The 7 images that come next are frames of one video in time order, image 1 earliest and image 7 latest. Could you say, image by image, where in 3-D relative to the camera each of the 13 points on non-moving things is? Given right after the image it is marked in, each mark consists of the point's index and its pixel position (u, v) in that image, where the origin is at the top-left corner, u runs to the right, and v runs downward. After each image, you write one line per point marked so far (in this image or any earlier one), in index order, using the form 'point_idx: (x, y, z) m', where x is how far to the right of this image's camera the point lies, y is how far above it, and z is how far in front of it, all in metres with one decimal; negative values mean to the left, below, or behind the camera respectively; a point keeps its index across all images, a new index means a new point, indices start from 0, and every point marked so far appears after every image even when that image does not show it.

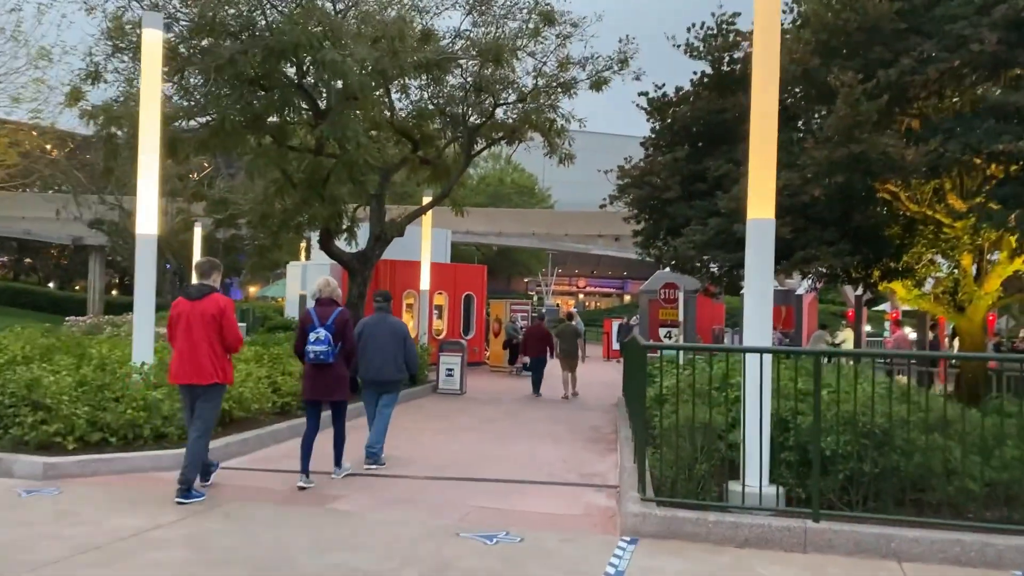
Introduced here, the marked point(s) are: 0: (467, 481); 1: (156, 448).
0: (-0.4, -1.9, +8.4) m
1: (-3.7, -1.7, +9.1) m
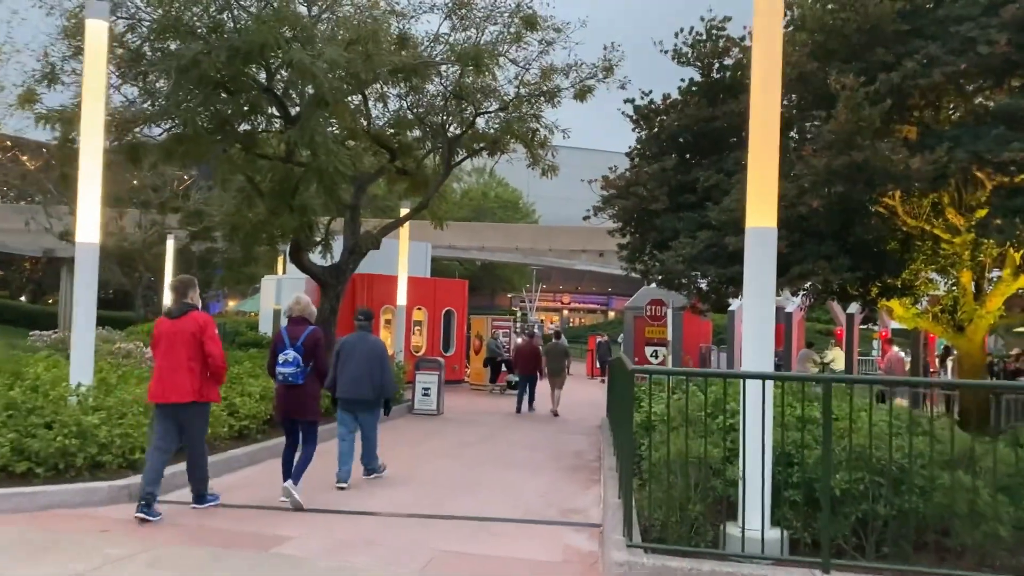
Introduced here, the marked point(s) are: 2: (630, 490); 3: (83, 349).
0: (-0.7, -2.0, +7.6) m
1: (-3.9, -1.8, +8.2) m
2: (+0.9, -1.5, +6.4) m
3: (-4.5, -0.7, +9.2) m
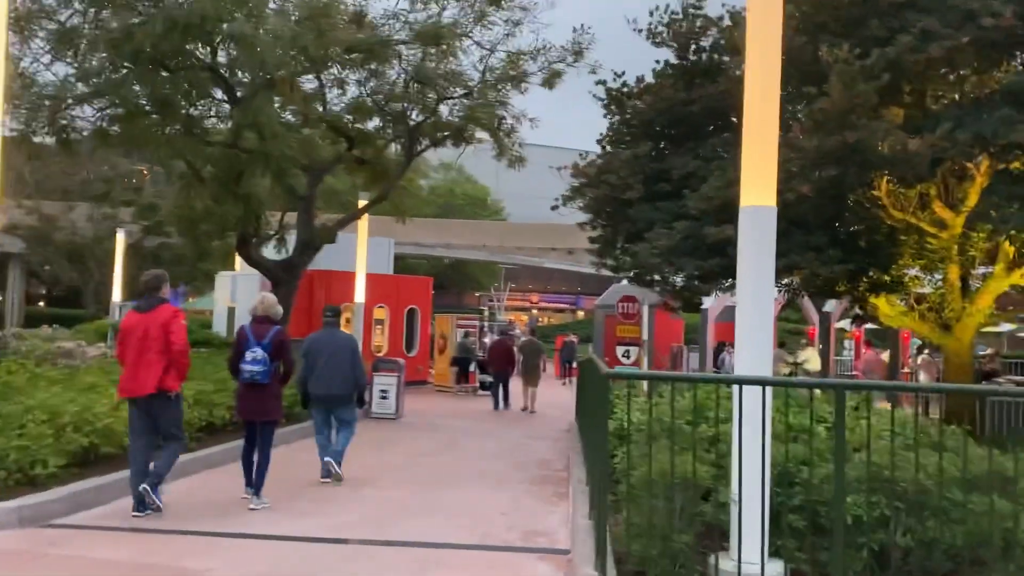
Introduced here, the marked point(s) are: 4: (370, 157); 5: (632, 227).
0: (-1.0, -1.9, +6.6) m
1: (-4.3, -1.7, +7.0) m
2: (+0.6, -1.4, +5.4) m
3: (-4.9, -0.6, +8.1) m
4: (-3.2, +2.9, +19.6) m
5: (+2.0, +1.0, +14.4) m
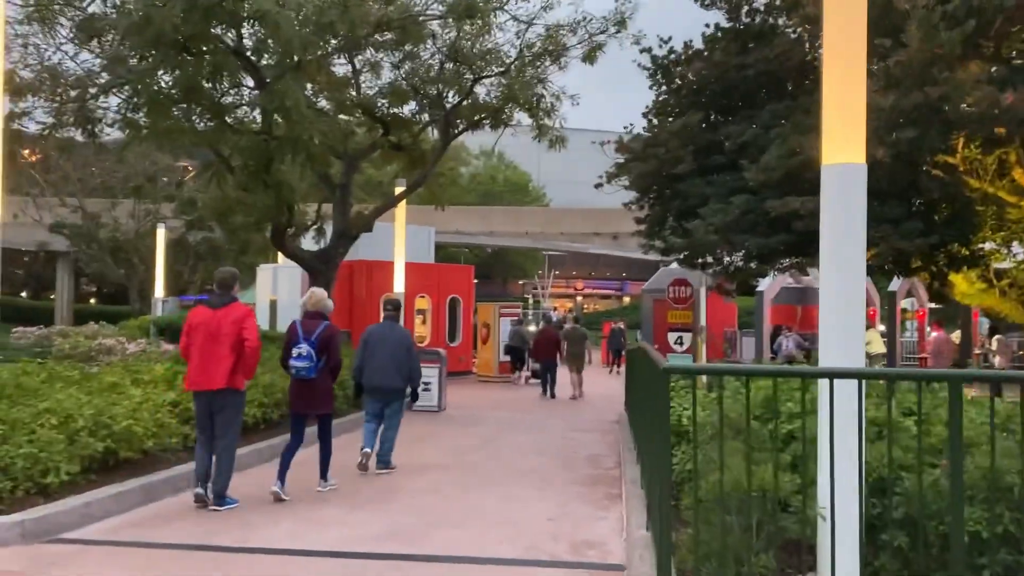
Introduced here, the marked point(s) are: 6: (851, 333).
0: (-0.7, -1.8, +5.9) m
1: (-4.0, -1.7, +6.5) m
2: (+0.8, -1.3, +4.6) m
3: (-4.5, -0.5, +7.5) m
4: (-2.3, +3.2, +19.0) m
5: (+2.6, +1.3, +13.5) m
6: (+1.8, -0.2, +4.6) m
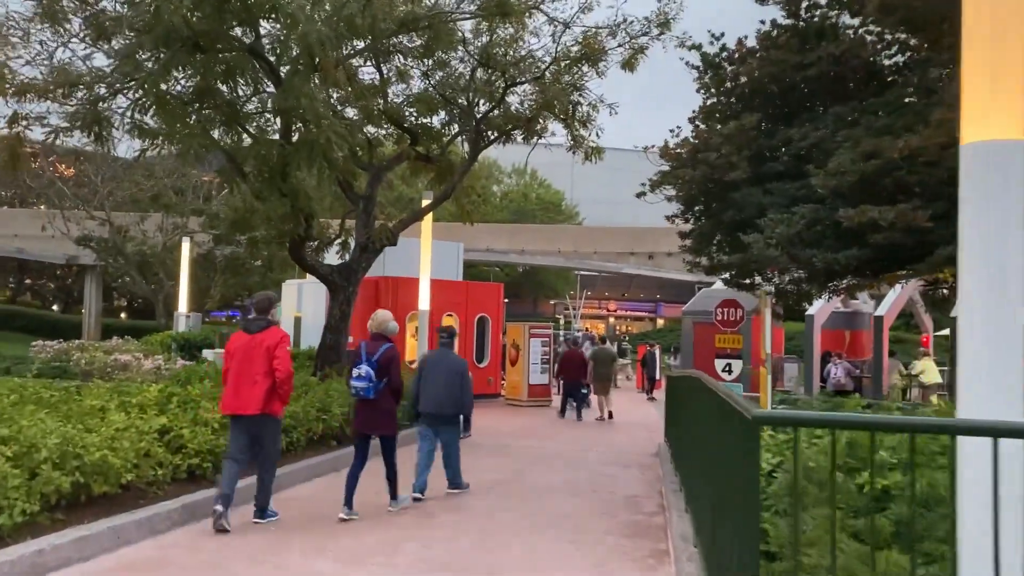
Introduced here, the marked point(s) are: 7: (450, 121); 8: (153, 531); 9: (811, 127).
0: (-0.5, -1.9, +4.8) m
1: (-3.8, -1.7, +5.5) m
2: (+0.9, -1.4, +3.4) m
3: (-4.3, -0.6, +6.6) m
4: (-1.6, +2.8, +18.0) m
5: (+3.1, +1.0, +12.4) m
6: (+1.9, -0.3, +3.4) m
7: (-1.3, +3.4, +17.6) m
8: (-3.0, -2.0, +7.3) m
9: (+3.9, +2.1, +11.3) m
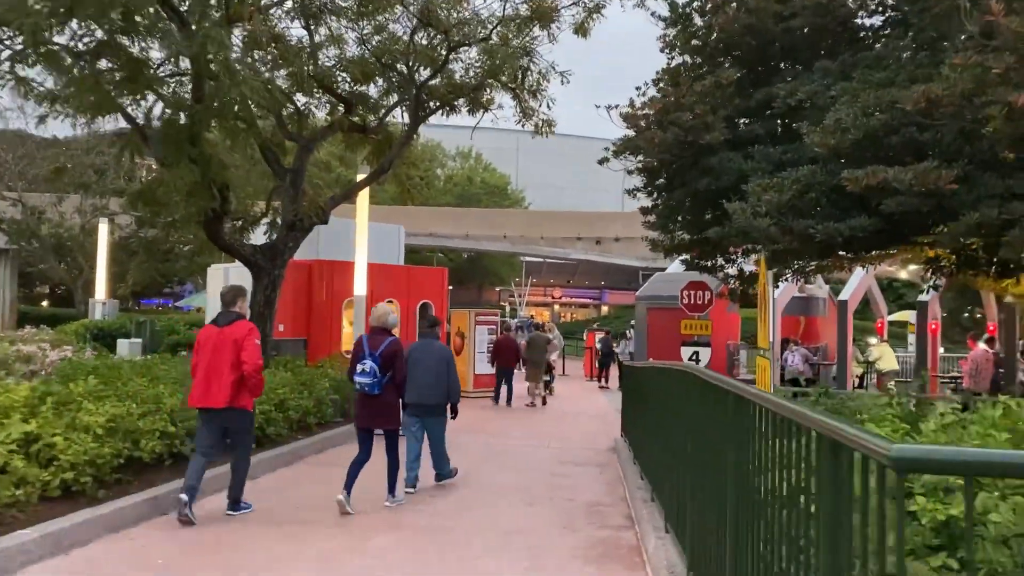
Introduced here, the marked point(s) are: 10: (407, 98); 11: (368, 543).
0: (-0.7, -1.8, +3.4) m
1: (-4.0, -1.6, +3.9) m
2: (+0.8, -1.2, +2.2) m
3: (-4.6, -0.4, +5.0) m
4: (-2.7, +3.1, +16.5) m
5: (+2.4, +1.2, +11.2) m
6: (+1.8, -0.2, +2.2) m
7: (-2.3, +3.7, +16.1) m
8: (-3.4, -1.8, +5.7) m
9: (+3.2, +2.3, +10.2) m
10: (-1.9, +3.5, +15.9) m
11: (-1.2, -2.0, +7.0) m
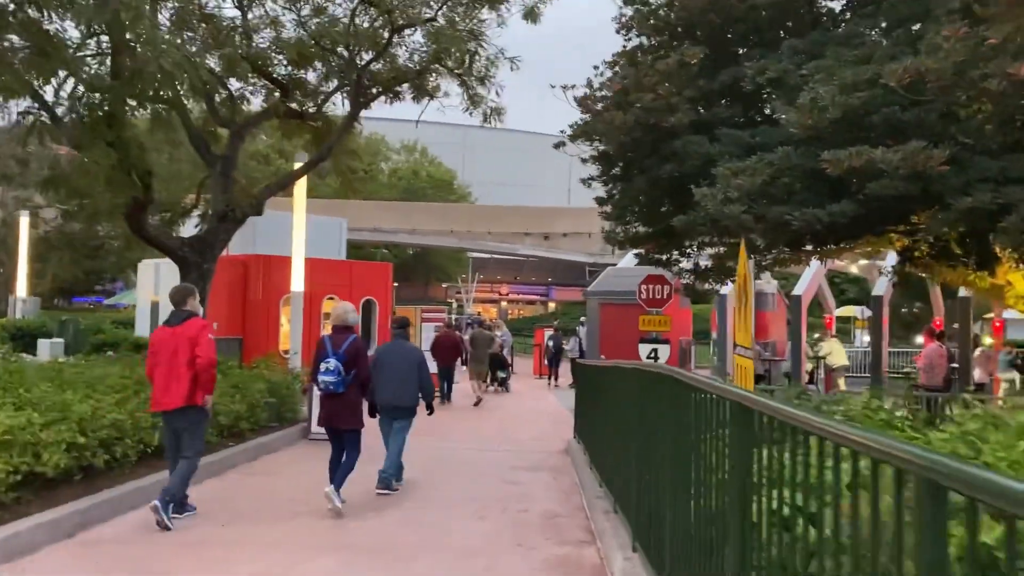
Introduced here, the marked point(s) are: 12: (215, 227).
0: (-0.9, -1.7, +2.7) m
1: (-4.2, -1.5, +3.0) m
2: (+0.7, -1.2, +1.5) m
3: (-4.9, -0.4, +4.0) m
4: (-3.6, +3.2, +15.6) m
5: (+1.8, +1.3, +10.6) m
6: (+1.7, -0.2, +1.6) m
7: (-3.3, +3.8, +15.2) m
8: (-3.6, -1.8, +4.8) m
9: (+2.6, +2.4, +9.7) m
10: (-2.8, +3.6, +15.1) m
11: (-1.5, -2.0, +6.2) m
12: (-4.7, +1.0, +13.9) m
